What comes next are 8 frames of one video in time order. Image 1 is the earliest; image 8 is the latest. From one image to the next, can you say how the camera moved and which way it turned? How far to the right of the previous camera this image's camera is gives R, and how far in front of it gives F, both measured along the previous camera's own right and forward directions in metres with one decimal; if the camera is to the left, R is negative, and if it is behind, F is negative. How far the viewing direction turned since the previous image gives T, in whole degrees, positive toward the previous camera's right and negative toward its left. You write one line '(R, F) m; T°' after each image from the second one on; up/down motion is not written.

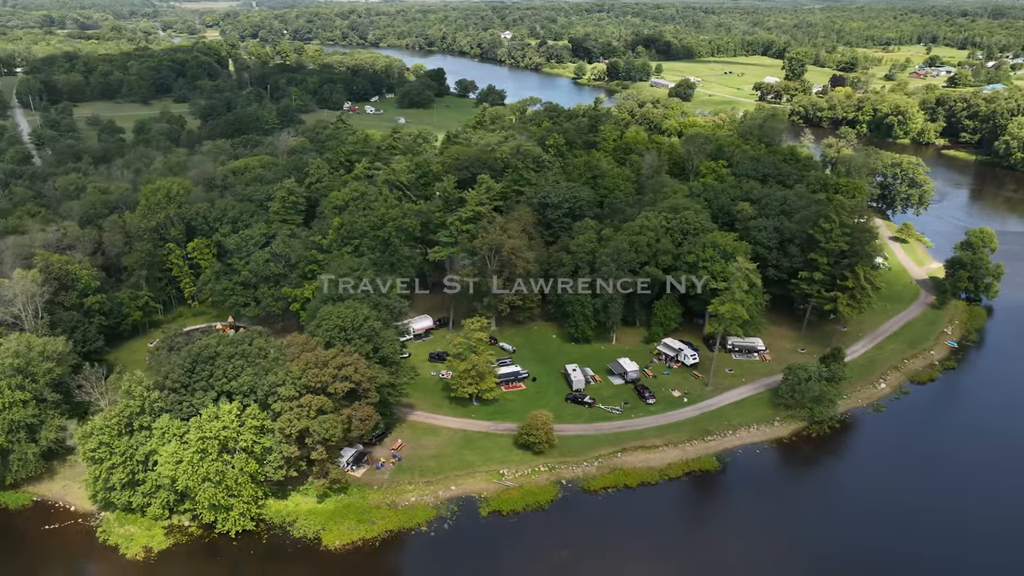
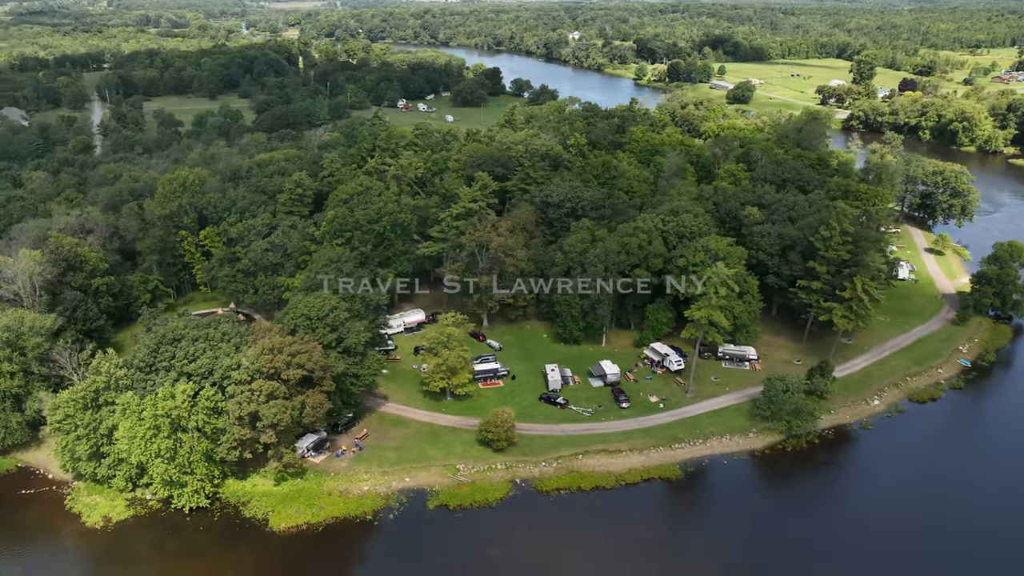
(+6.8, +0.3) m; -6°
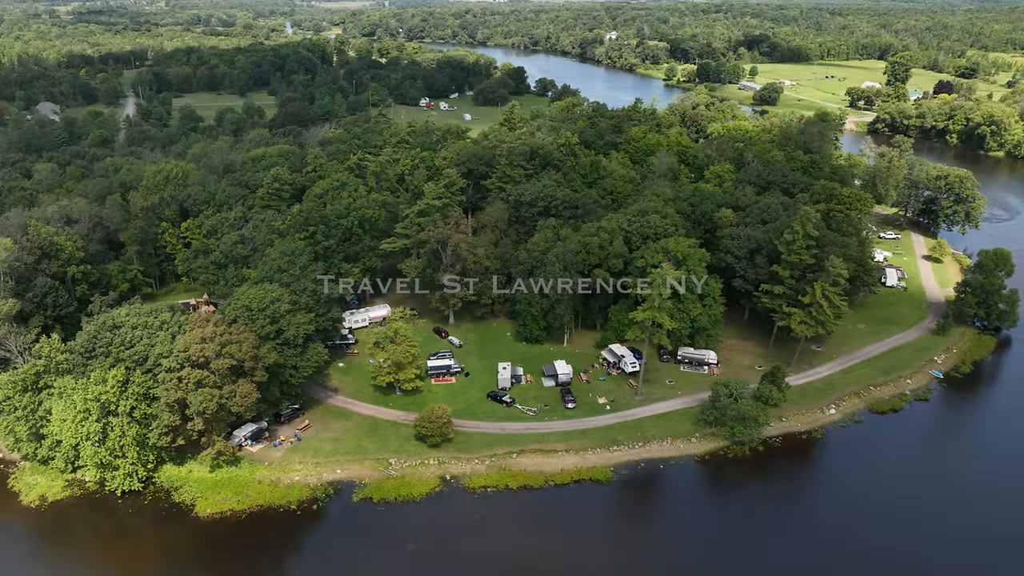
(+6.8, +0.3) m; -3°
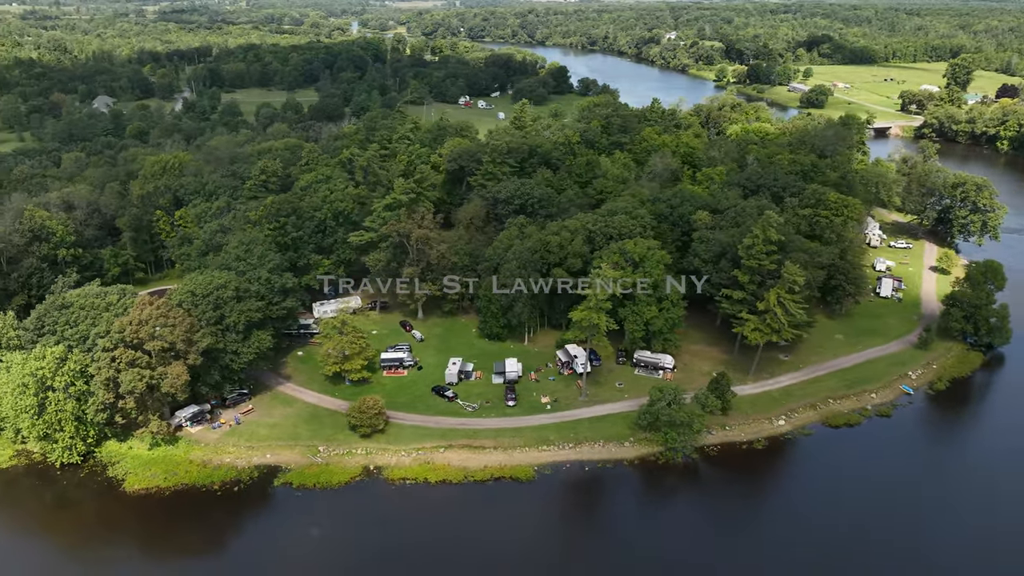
(+8.5, +0.4) m; -5°
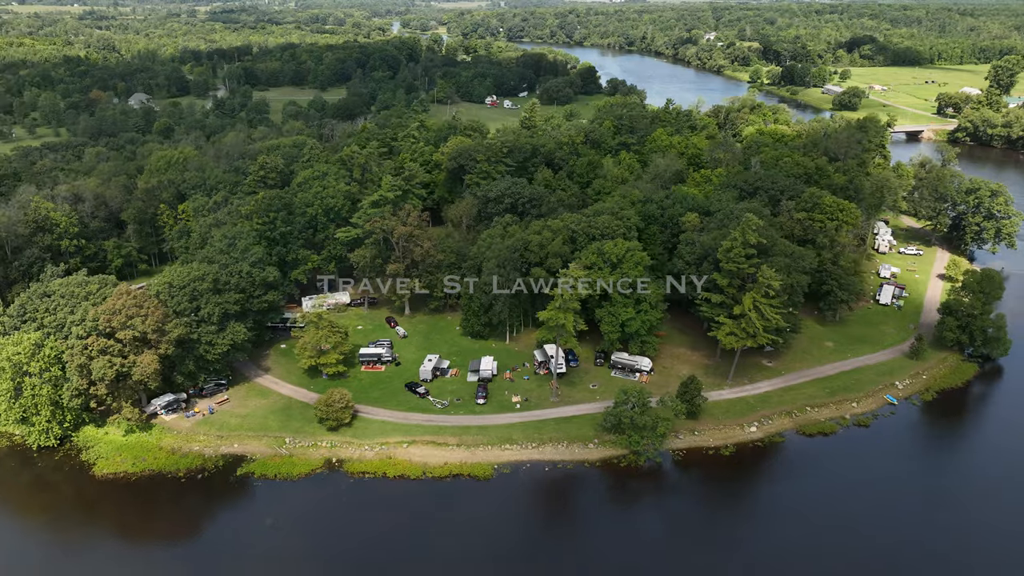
(+4.9, +0.1) m; -3°
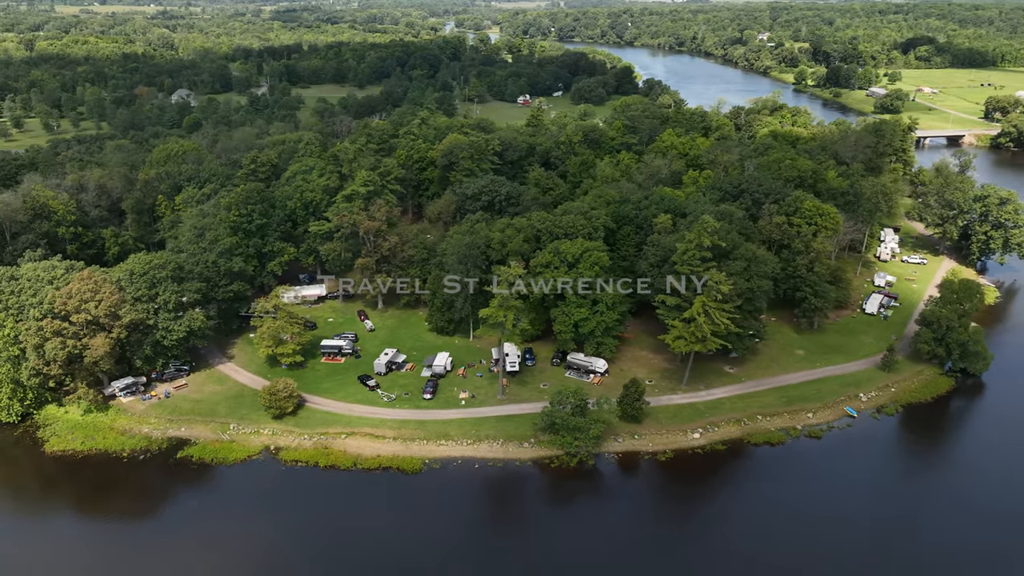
(+7.5, +0.3) m; -4°
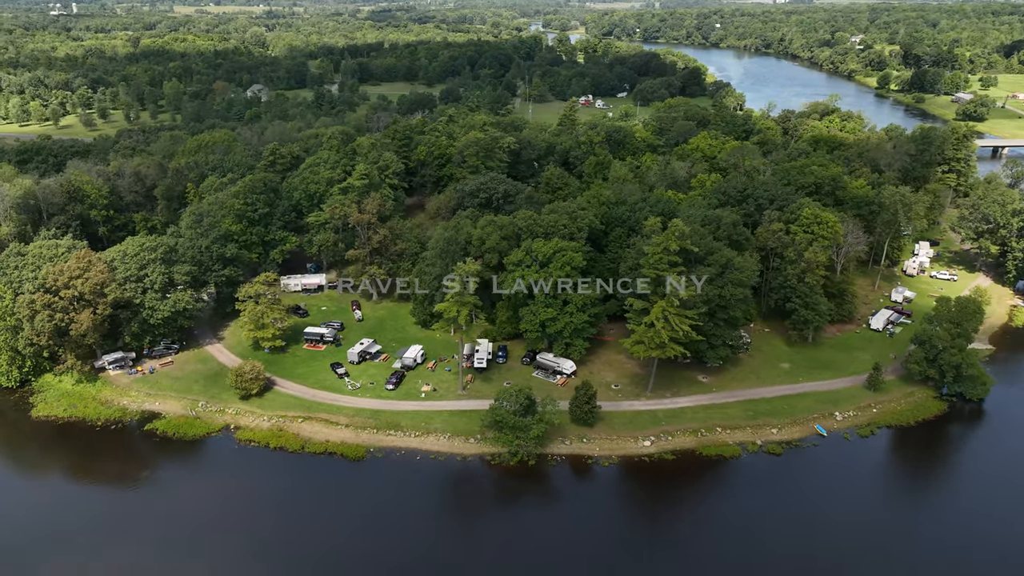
(+8.6, +0.5) m; -7°
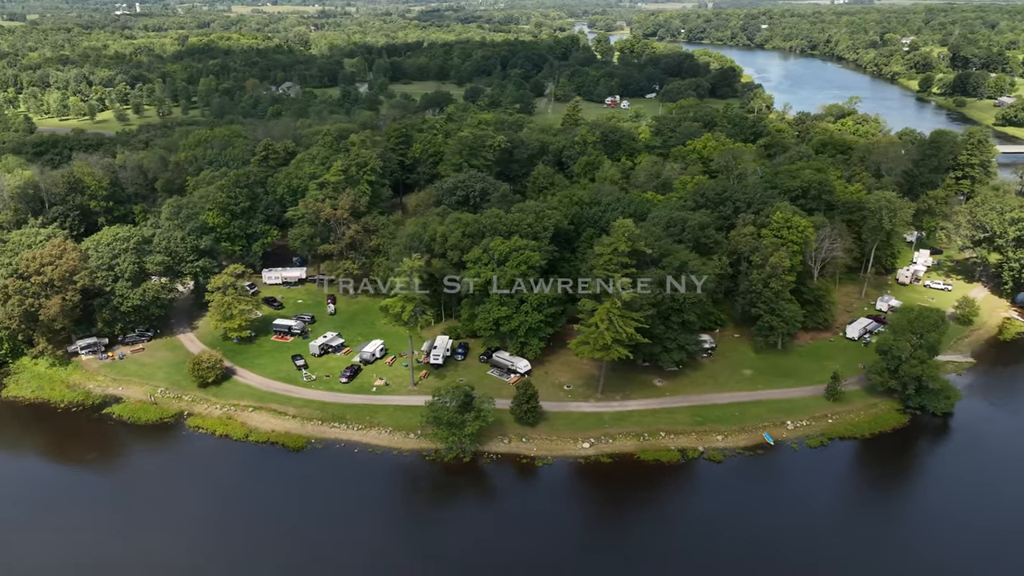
(+6.7, +0.3) m; -4°
